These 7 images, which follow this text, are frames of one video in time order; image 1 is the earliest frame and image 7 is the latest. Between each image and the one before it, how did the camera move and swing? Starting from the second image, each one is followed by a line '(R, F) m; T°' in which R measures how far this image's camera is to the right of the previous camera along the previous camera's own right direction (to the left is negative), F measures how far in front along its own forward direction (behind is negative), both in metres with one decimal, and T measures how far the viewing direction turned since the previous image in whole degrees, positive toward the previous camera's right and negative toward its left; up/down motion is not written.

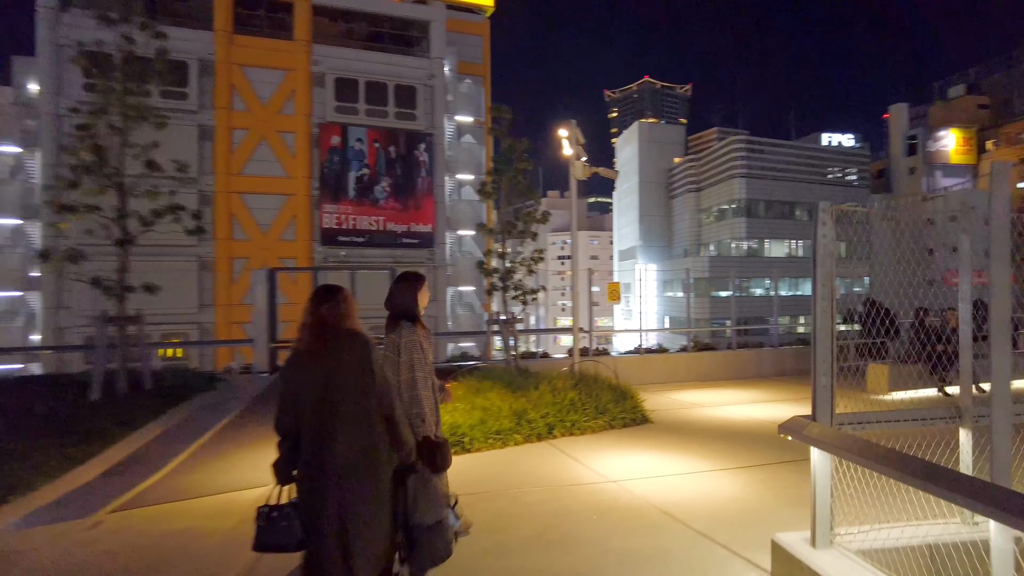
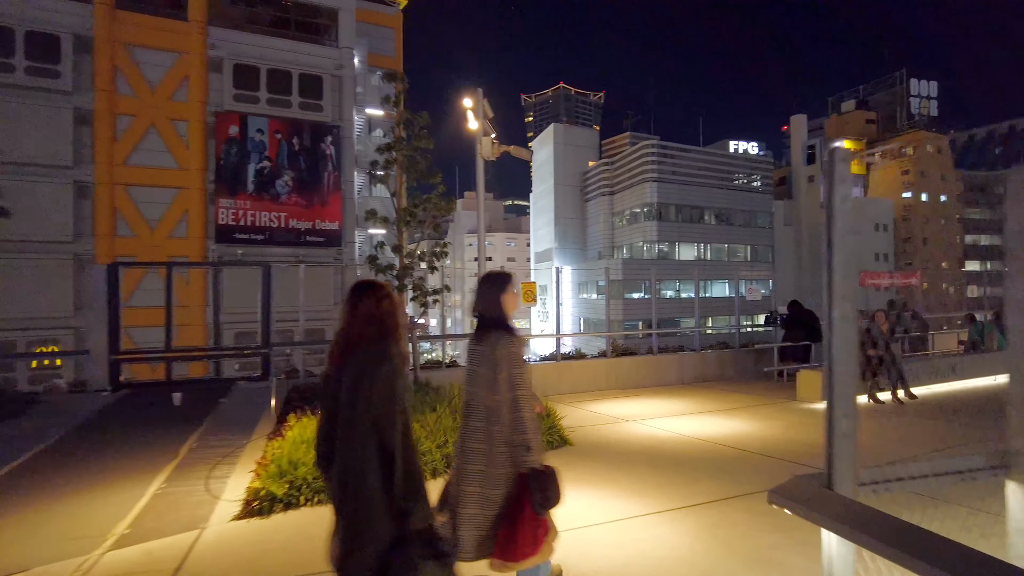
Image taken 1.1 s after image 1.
(+0.3, +1.4) m; +7°
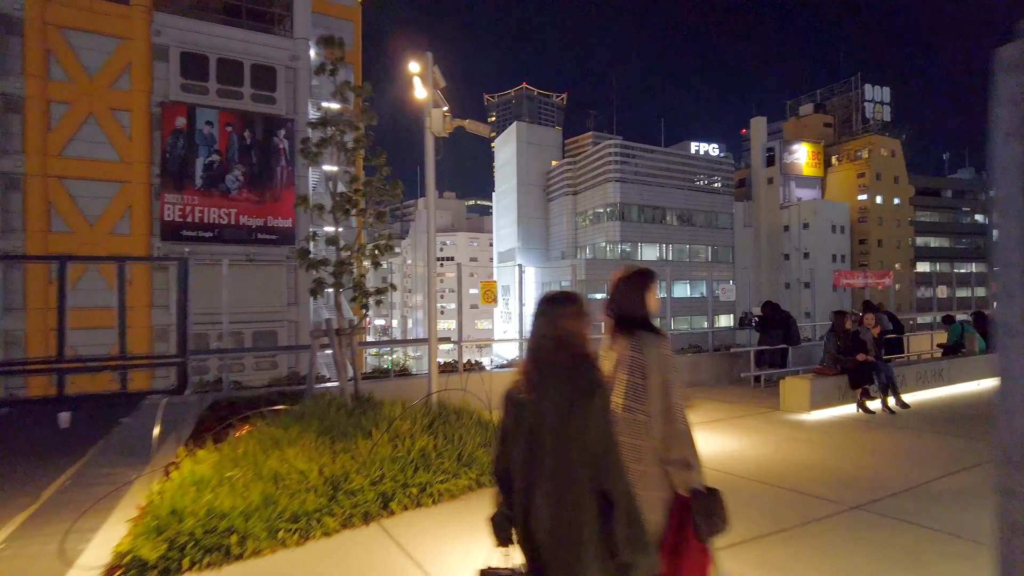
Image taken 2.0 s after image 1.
(+0.1, +1.1) m; +3°
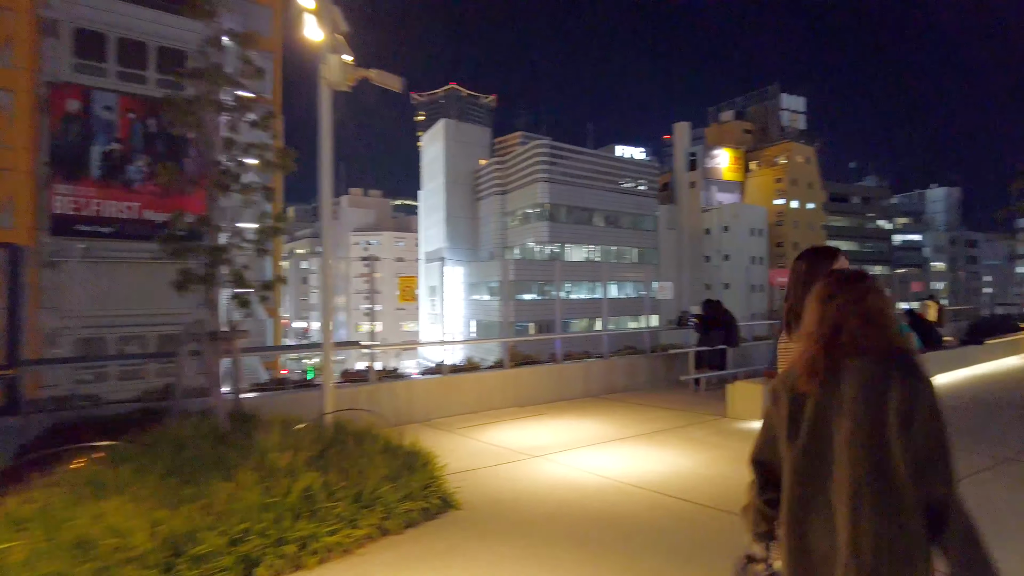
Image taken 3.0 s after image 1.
(+0.1, +1.2) m; +6°
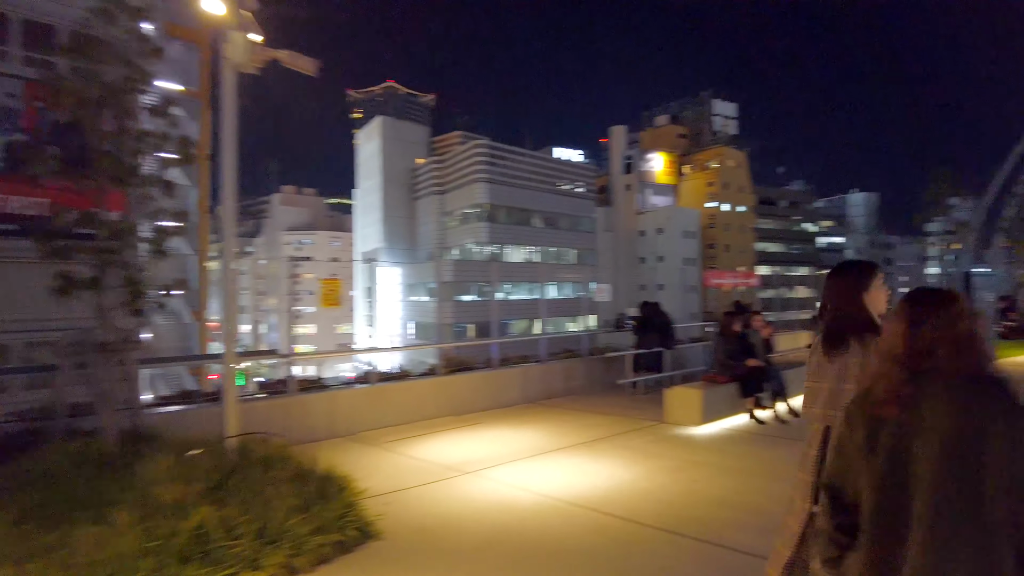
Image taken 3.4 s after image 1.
(+0.1, +0.4) m; +5°
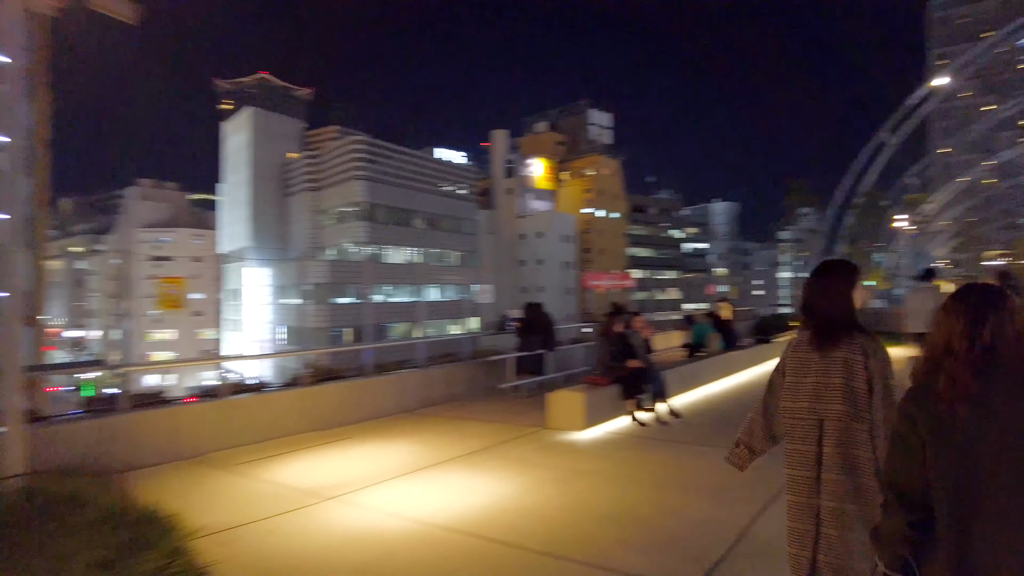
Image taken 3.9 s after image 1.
(+0.1, +0.6) m; +10°
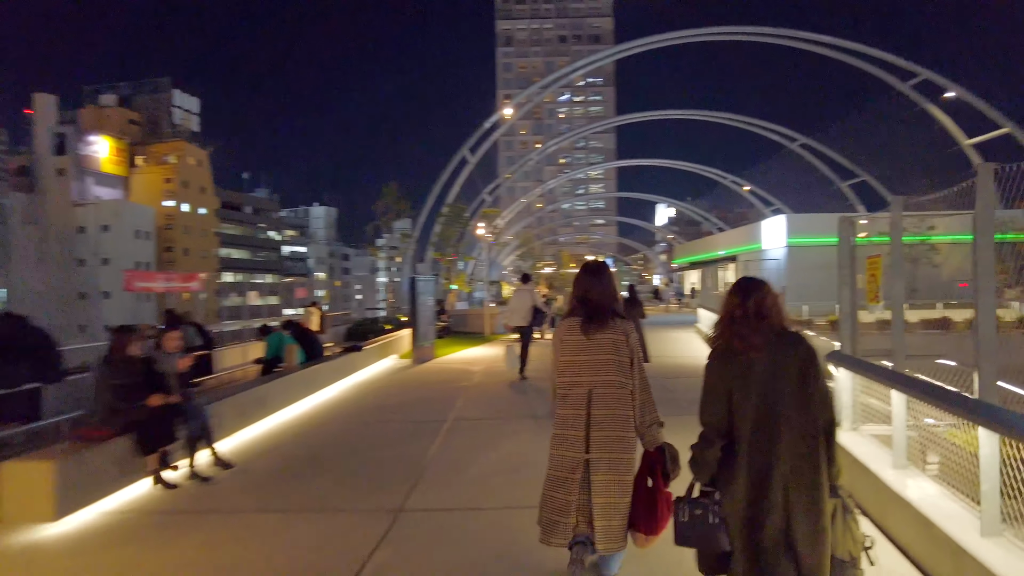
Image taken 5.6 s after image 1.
(+0.9, +1.8) m; +34°
